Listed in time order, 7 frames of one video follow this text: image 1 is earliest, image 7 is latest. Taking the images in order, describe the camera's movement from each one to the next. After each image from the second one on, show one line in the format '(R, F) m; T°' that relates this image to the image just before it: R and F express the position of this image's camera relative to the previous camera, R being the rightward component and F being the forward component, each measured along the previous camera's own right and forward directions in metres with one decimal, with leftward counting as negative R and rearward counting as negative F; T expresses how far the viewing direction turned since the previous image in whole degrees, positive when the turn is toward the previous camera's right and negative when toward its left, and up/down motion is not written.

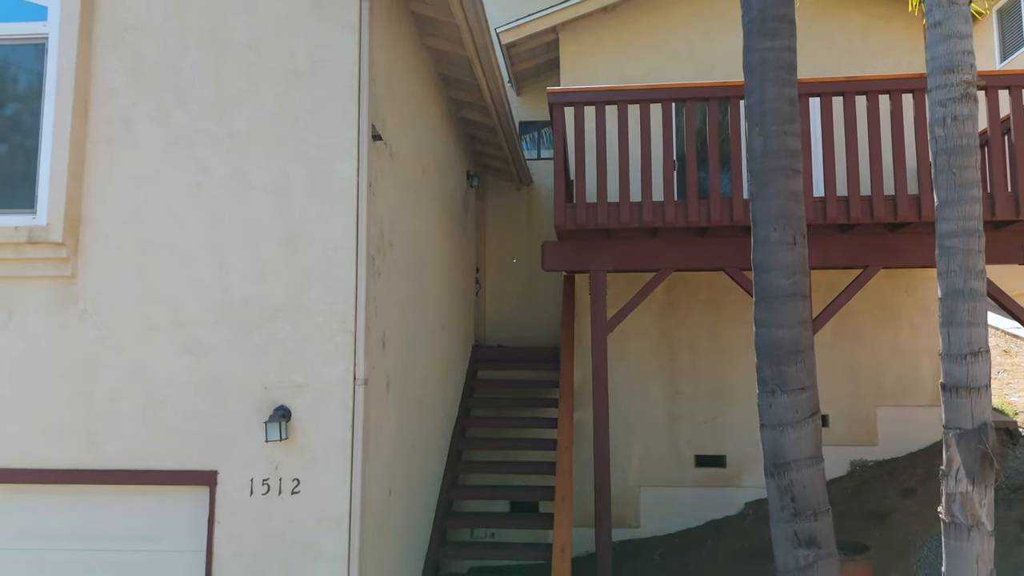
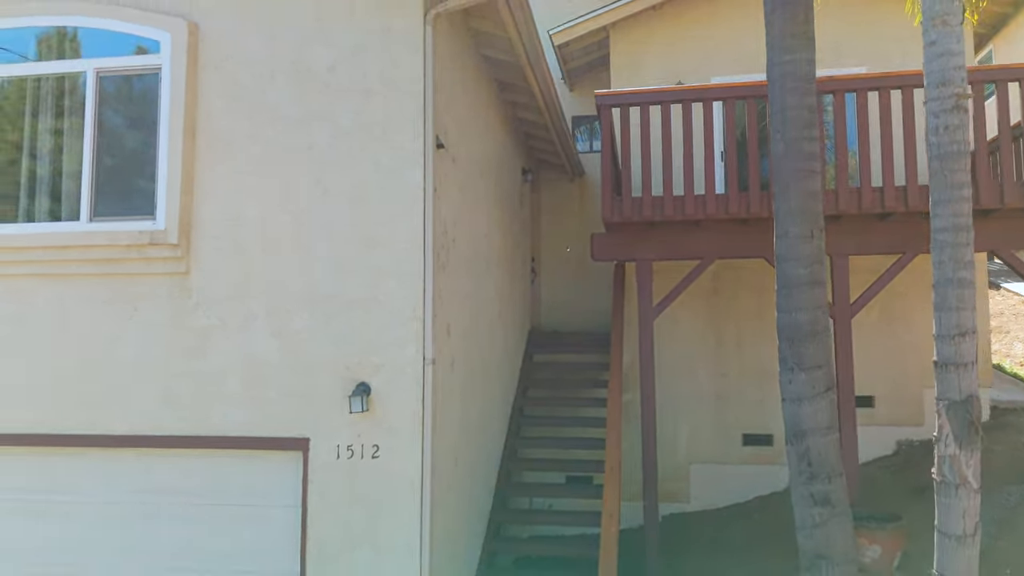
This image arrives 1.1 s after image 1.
(+0.1, -0.5) m; -5°
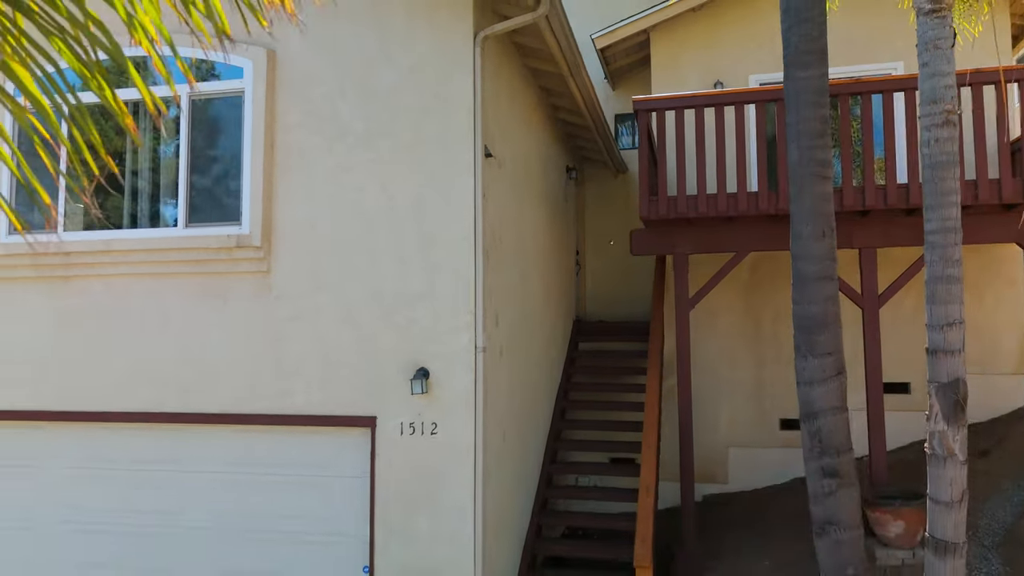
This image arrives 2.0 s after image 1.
(+0.1, -0.5) m; -4°
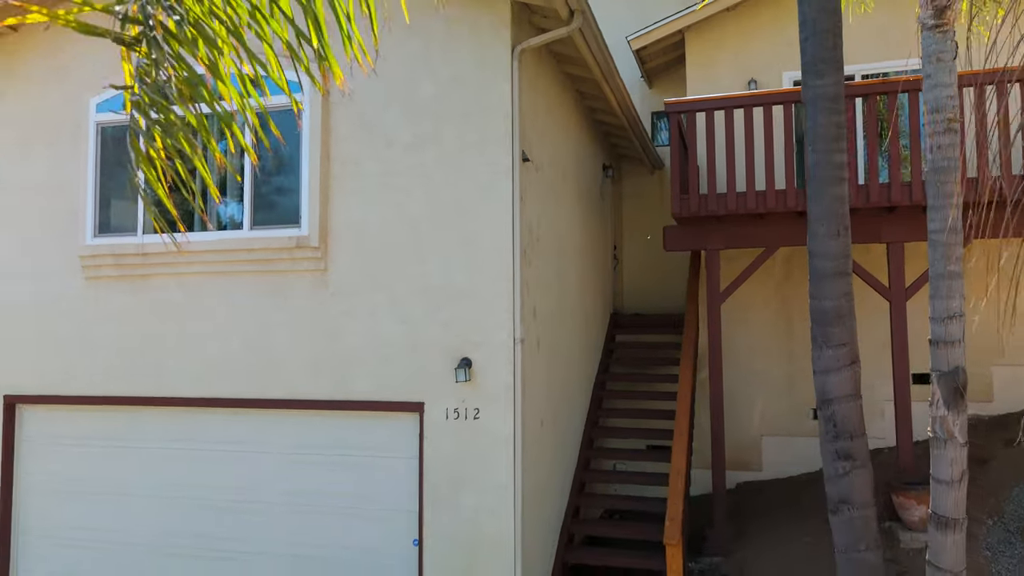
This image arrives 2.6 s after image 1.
(+0.1, -0.4) m; -3°
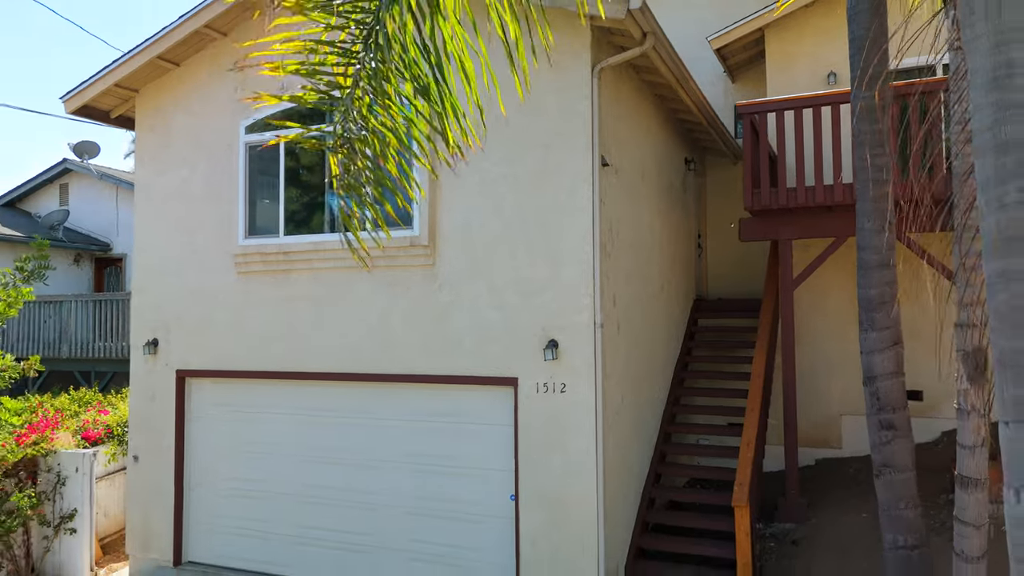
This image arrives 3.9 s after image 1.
(+0.2, -0.9) m; -8°
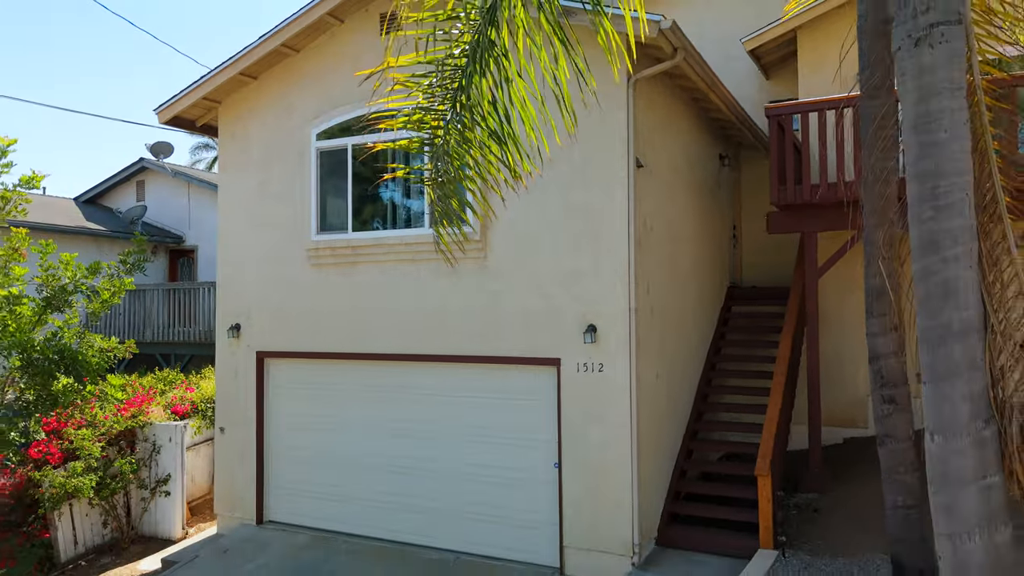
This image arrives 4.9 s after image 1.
(0.0, -0.8) m; -3°
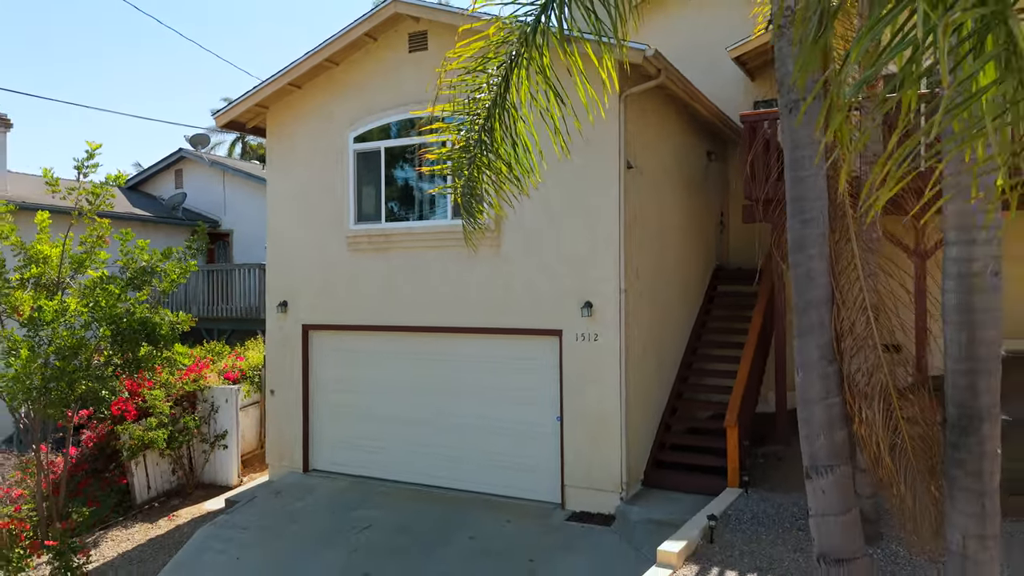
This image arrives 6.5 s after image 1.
(0.0, -1.4) m; -1°
